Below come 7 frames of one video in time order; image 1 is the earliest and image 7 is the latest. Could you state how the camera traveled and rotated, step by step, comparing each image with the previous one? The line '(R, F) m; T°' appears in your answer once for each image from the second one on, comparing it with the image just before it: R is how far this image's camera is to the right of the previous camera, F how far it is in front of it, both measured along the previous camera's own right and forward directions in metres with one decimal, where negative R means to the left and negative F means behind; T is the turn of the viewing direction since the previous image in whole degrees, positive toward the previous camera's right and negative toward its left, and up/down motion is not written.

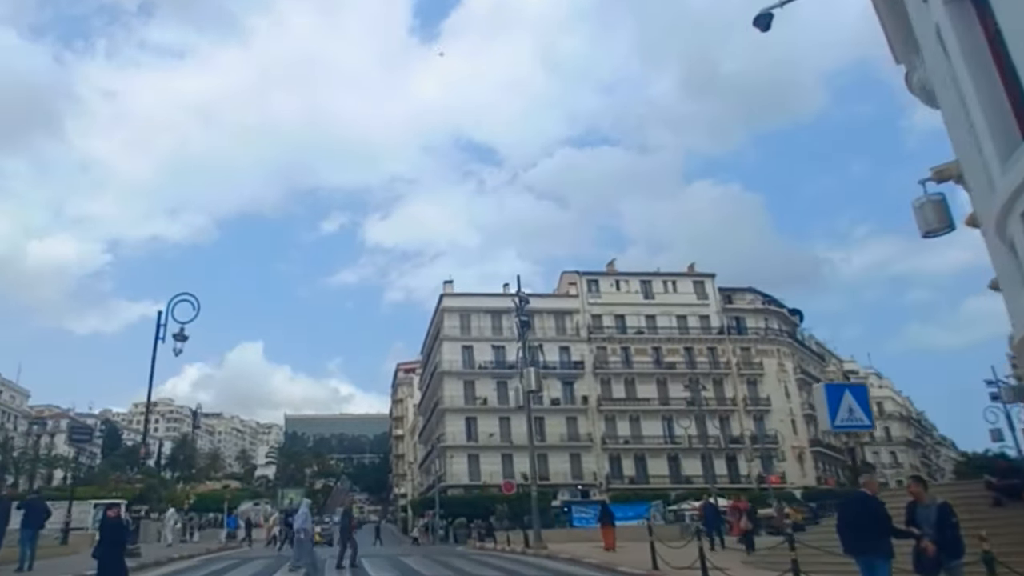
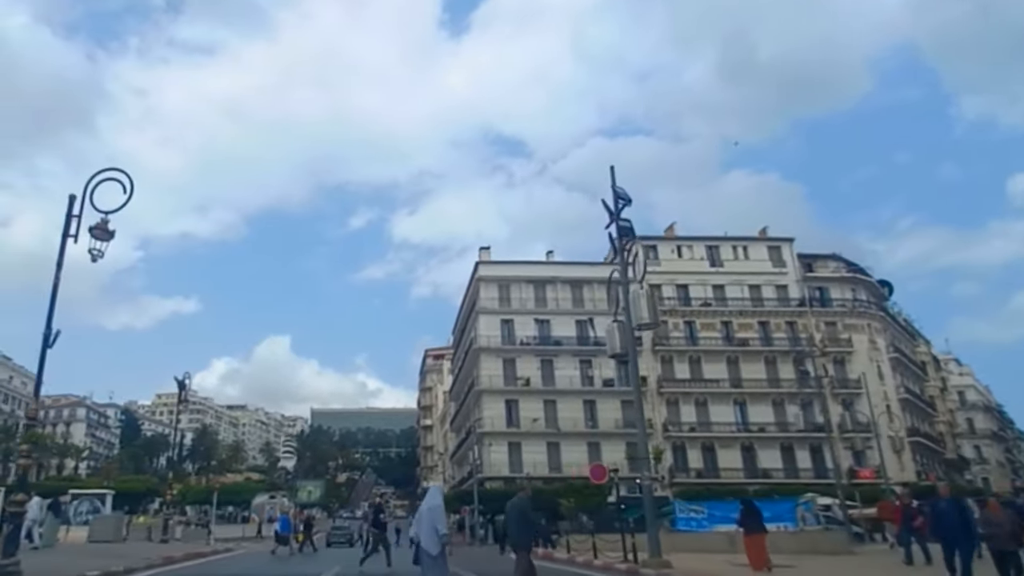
(-1.7, +8.7) m; -2°
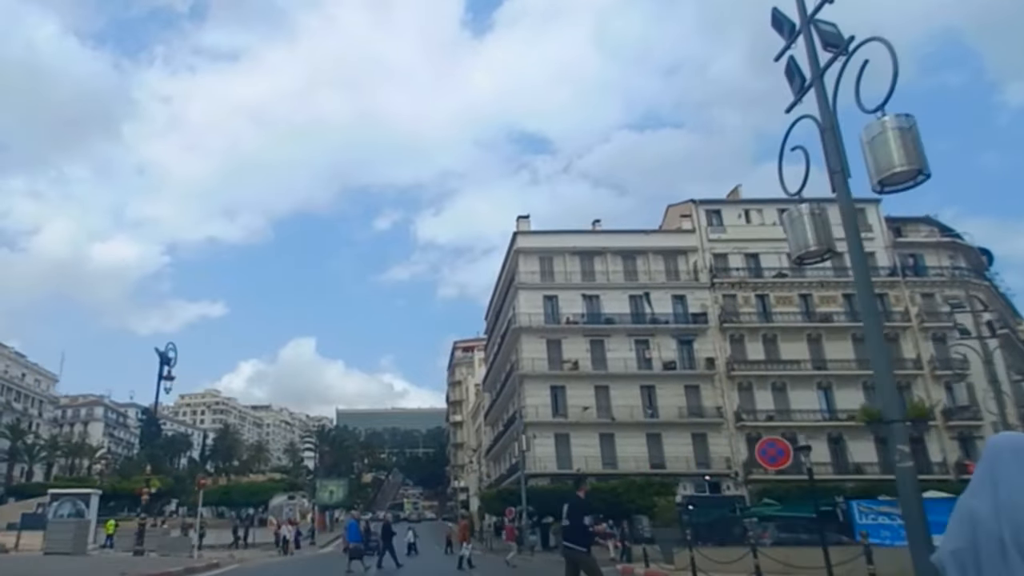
(-1.5, +7.3) m; -2°
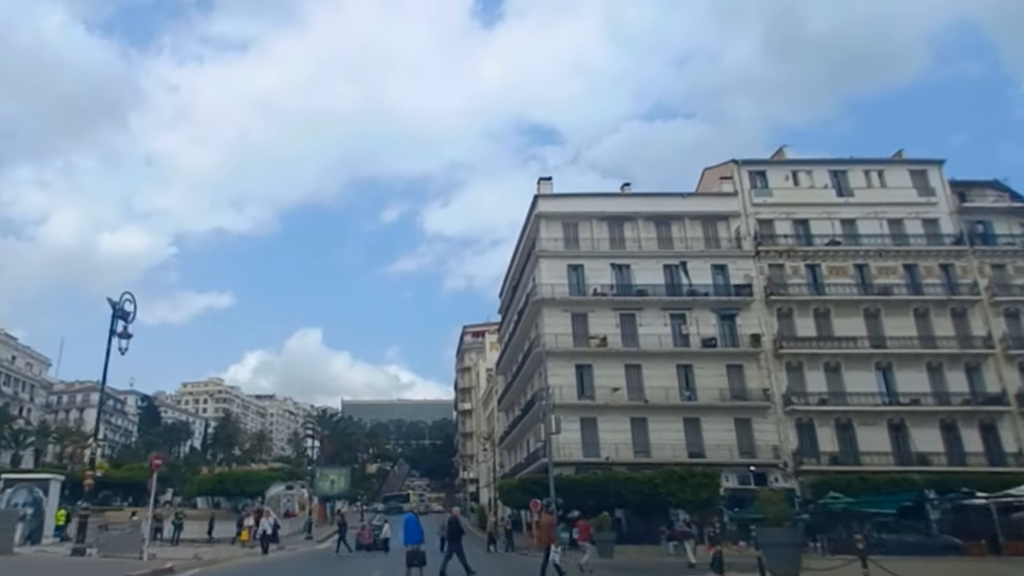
(-0.9, +5.3) m; 0°
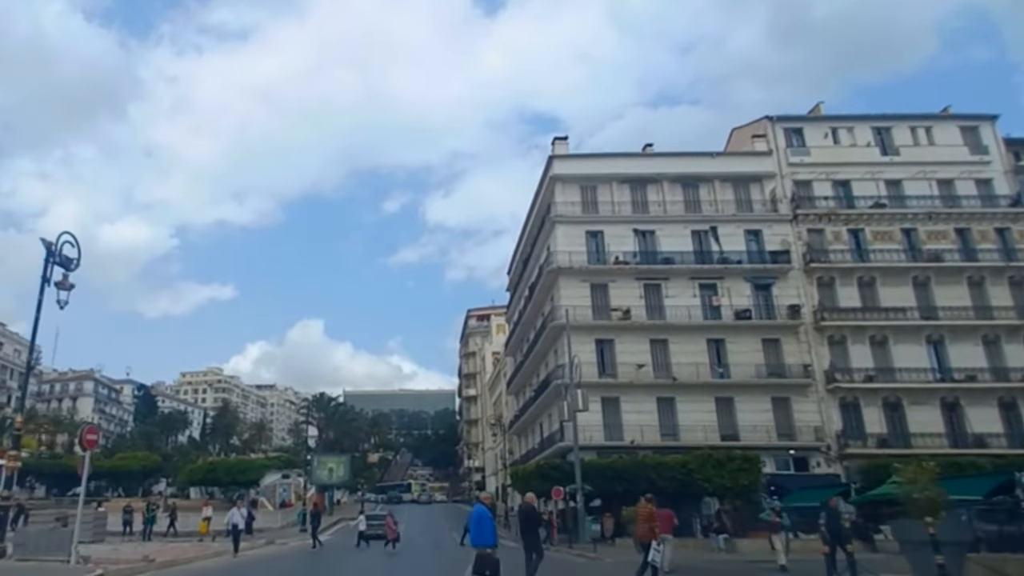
(-0.6, +4.1) m; 0°
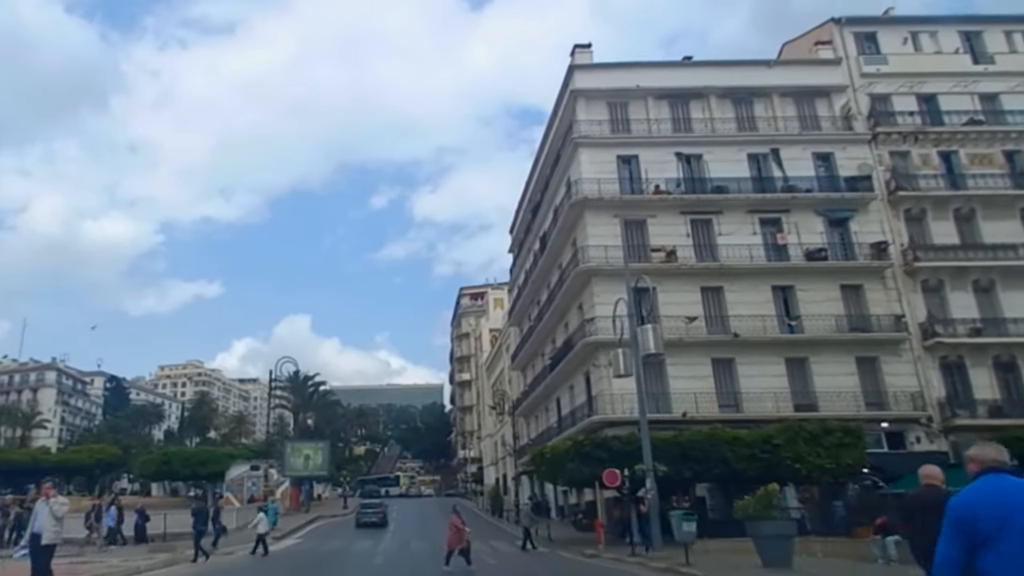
(-1.1, +8.3) m; +1°
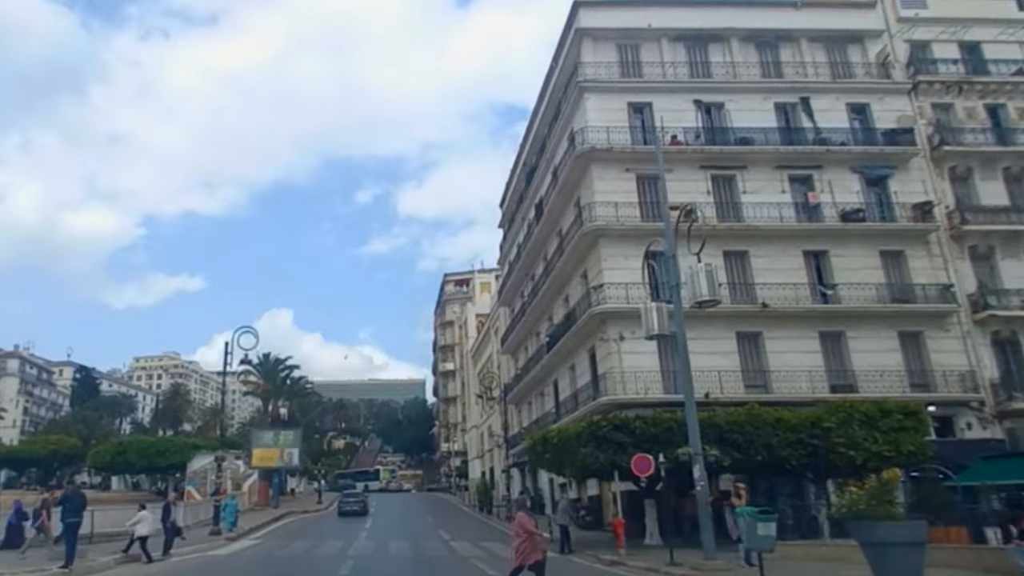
(-0.4, +4.1) m; +1°
